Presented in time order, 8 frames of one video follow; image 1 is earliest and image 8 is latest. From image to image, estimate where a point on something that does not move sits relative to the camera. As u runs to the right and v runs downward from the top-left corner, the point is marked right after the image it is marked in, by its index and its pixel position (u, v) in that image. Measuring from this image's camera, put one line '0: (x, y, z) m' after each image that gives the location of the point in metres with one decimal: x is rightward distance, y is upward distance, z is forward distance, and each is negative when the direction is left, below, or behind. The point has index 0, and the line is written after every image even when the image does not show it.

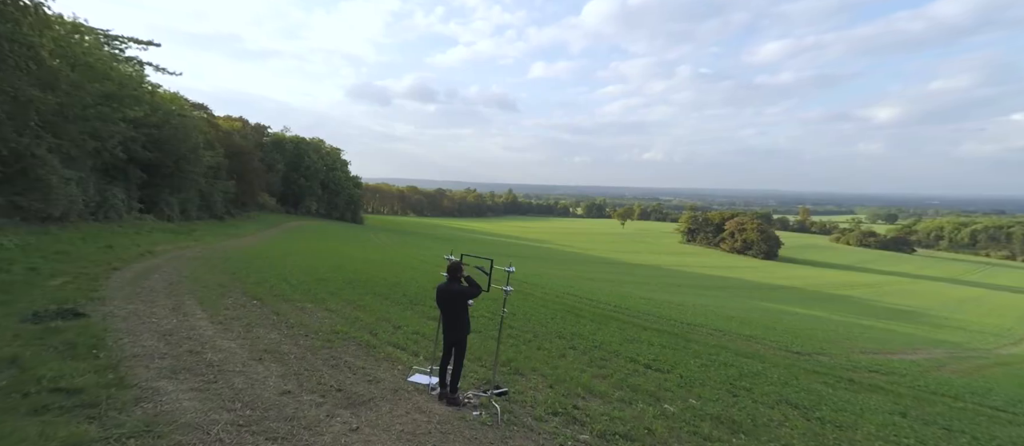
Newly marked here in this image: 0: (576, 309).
0: (+2.7, -3.3, +19.0) m
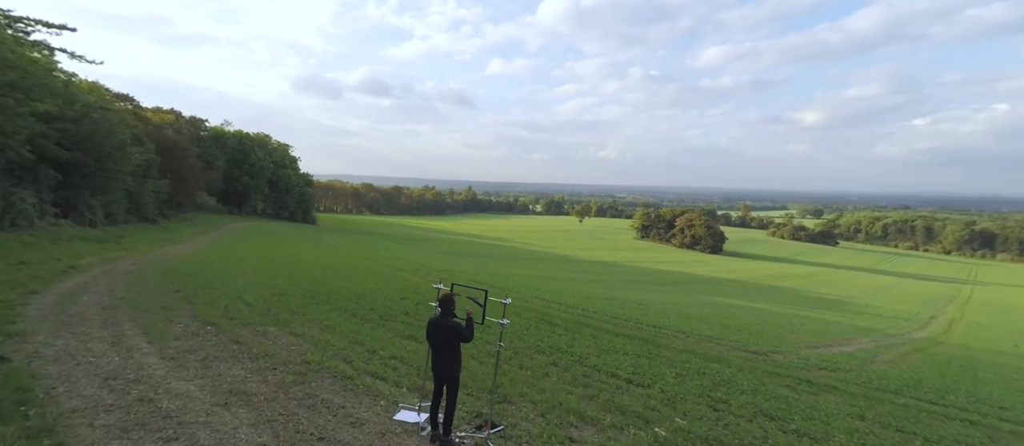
0: (+1.5, -3.5, +18.7) m
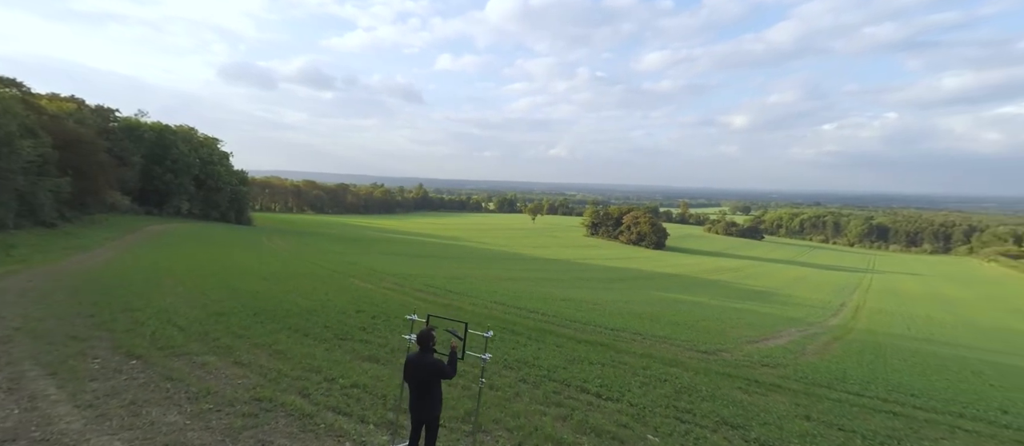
0: (+0.1, -3.7, +18.1) m
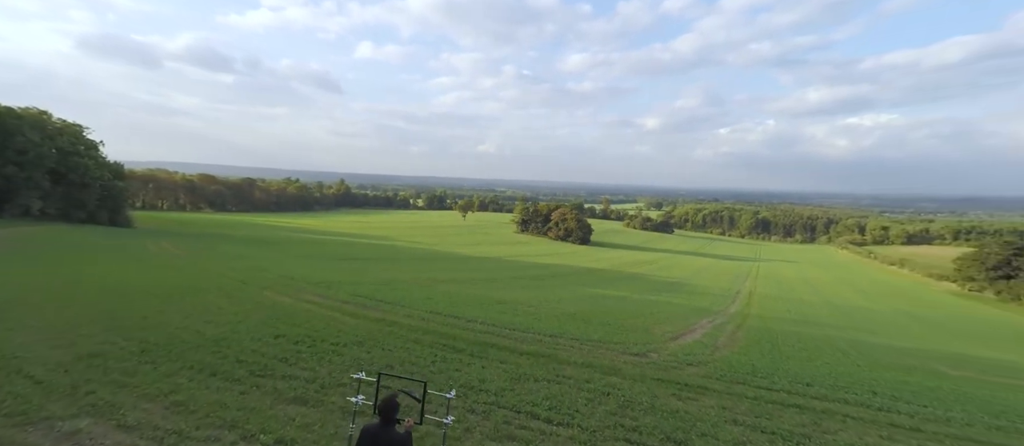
0: (-2.0, -4.0, +16.7) m
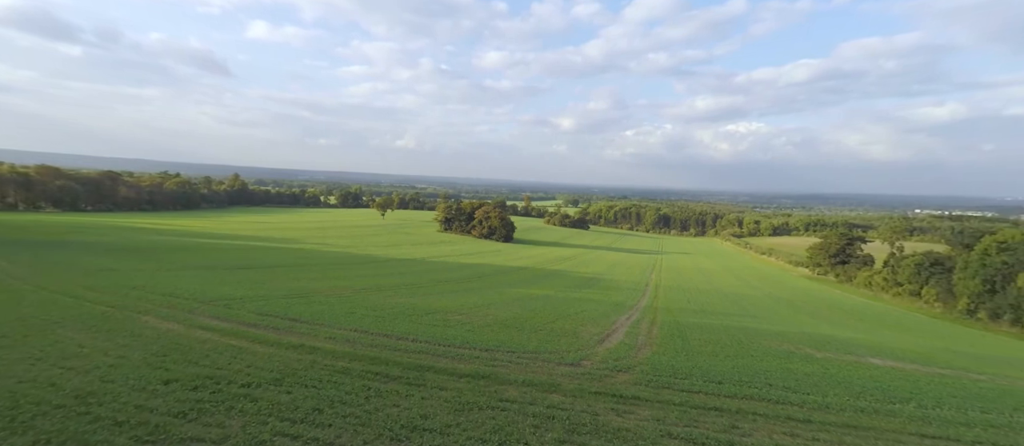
0: (-3.8, -4.3, +14.9) m
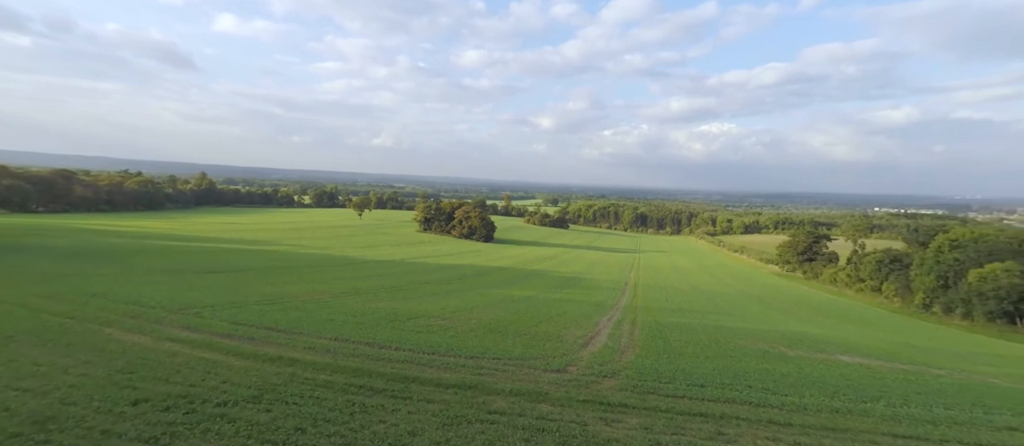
0: (+2.8, -3.2, +19.3) m
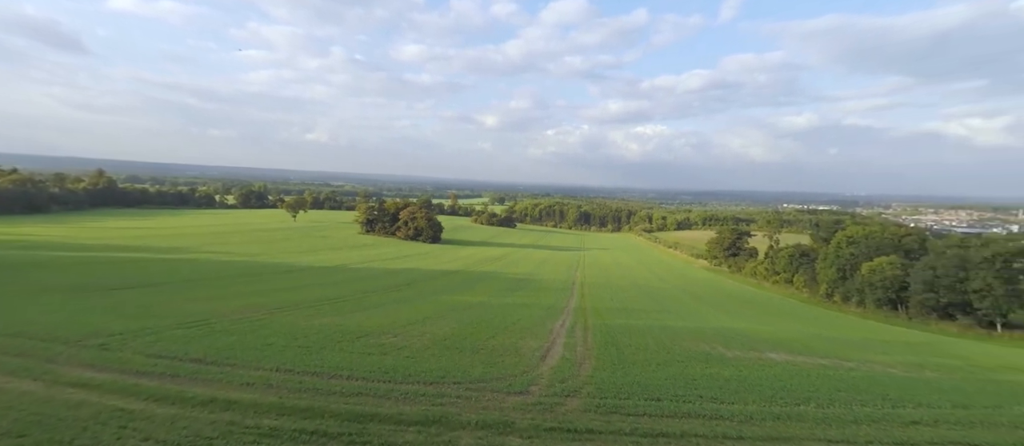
0: (+1.1, -3.5, +18.8) m
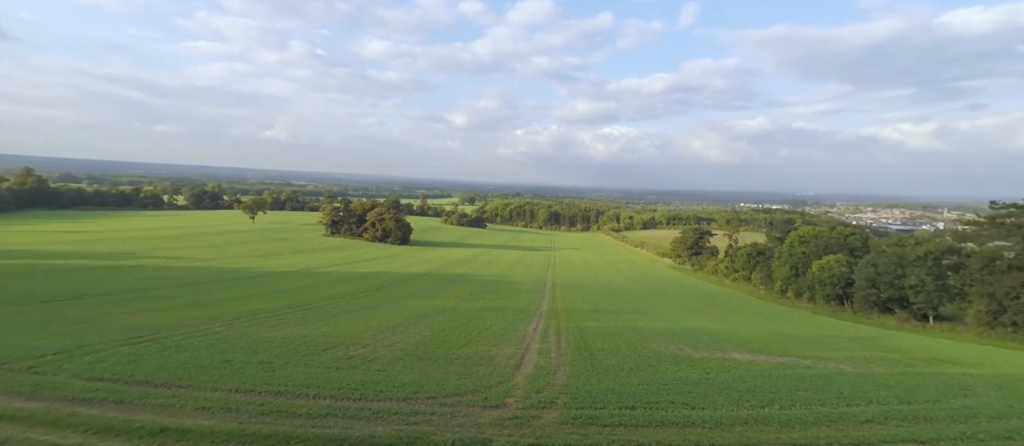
0: (+0.1, -3.7, +18.3) m
